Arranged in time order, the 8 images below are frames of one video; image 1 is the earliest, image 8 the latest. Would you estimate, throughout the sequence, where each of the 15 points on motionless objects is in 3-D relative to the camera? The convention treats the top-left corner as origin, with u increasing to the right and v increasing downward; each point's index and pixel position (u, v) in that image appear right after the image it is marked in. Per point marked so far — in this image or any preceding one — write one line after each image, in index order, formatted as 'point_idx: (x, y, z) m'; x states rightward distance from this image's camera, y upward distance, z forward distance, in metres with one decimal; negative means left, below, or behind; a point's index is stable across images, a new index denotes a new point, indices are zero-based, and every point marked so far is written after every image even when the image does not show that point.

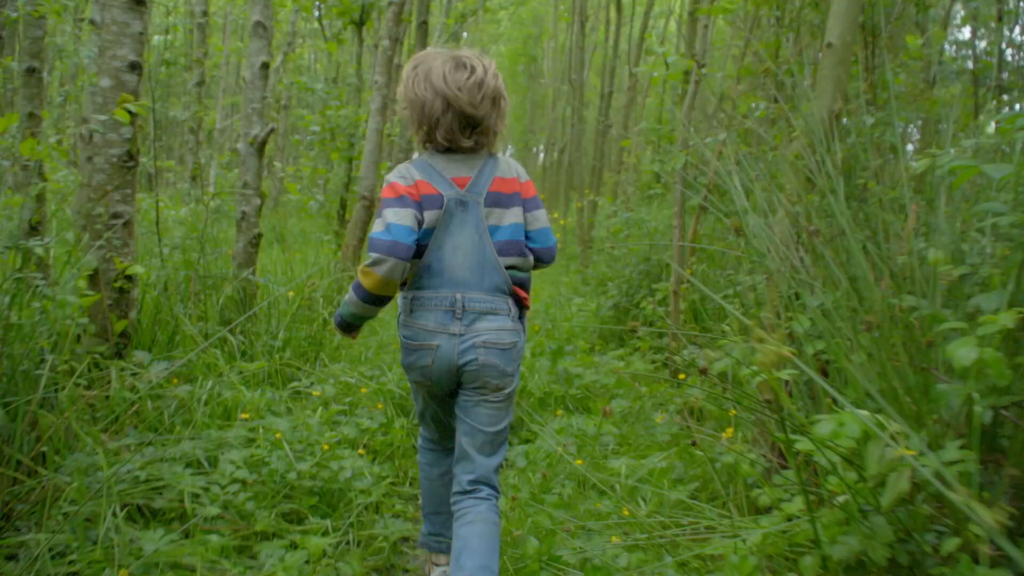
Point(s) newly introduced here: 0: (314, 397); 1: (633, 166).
0: (-1.1, -0.6, +4.5) m
1: (+1.4, +1.4, +9.7) m
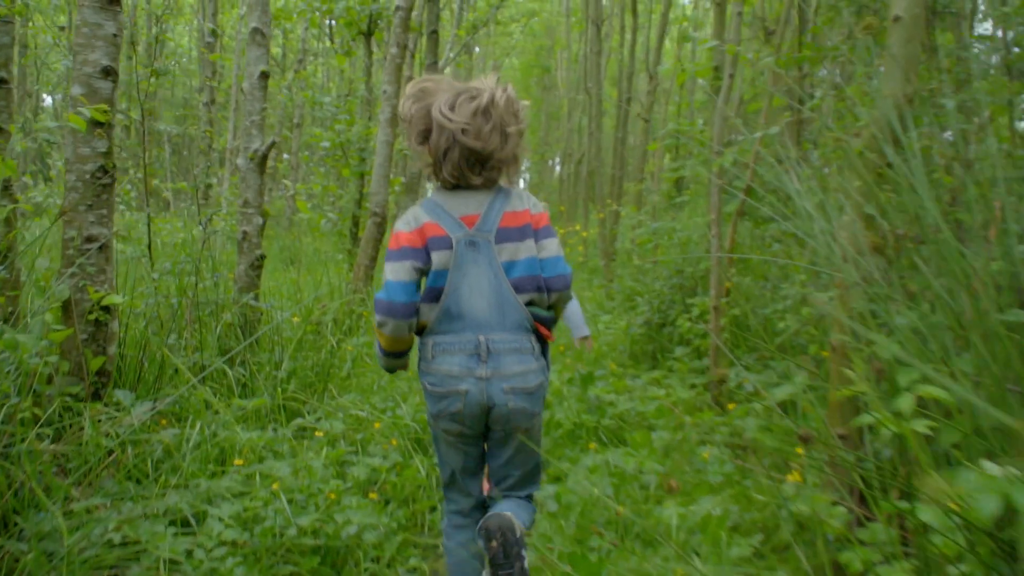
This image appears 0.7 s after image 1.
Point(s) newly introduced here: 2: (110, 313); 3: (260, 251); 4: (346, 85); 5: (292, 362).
0: (-0.9, -0.7, +4.1) m
1: (+1.6, +1.3, +9.2) m
2: (-1.5, -0.1, +3.2) m
3: (-1.6, +0.2, +5.1) m
4: (-2.1, +2.6, +10.6) m
5: (-1.2, -0.4, +4.6) m
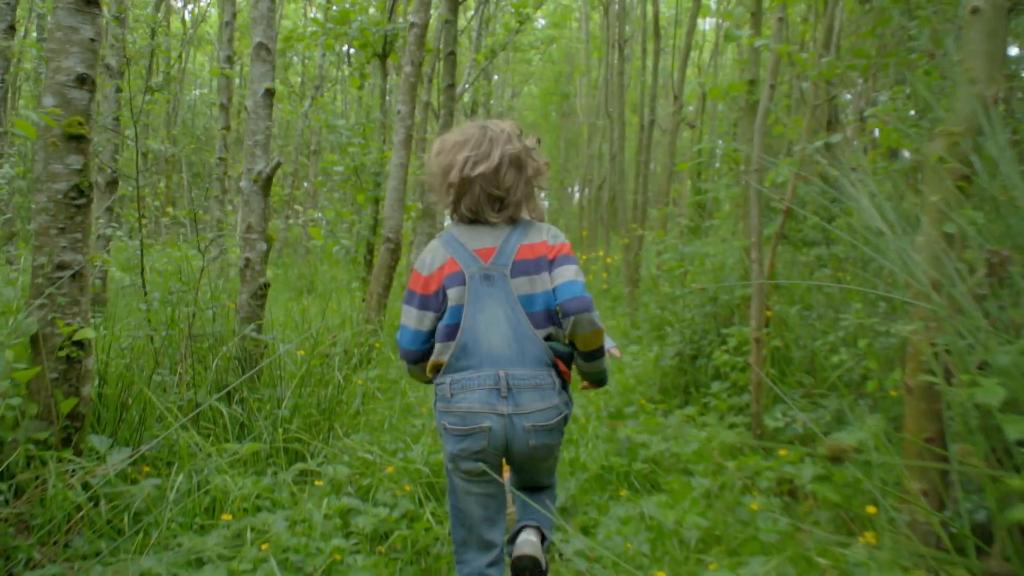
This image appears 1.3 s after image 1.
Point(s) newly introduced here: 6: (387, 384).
0: (-0.8, -0.9, +3.7) m
1: (+1.9, +1.0, +8.9) m
2: (-1.5, -0.2, +2.8) m
3: (-1.4, 0.0, +4.8) m
4: (-1.9, +2.2, +10.3) m
5: (-1.1, -0.6, +4.2) m
6: (-0.8, -0.6, +5.5) m
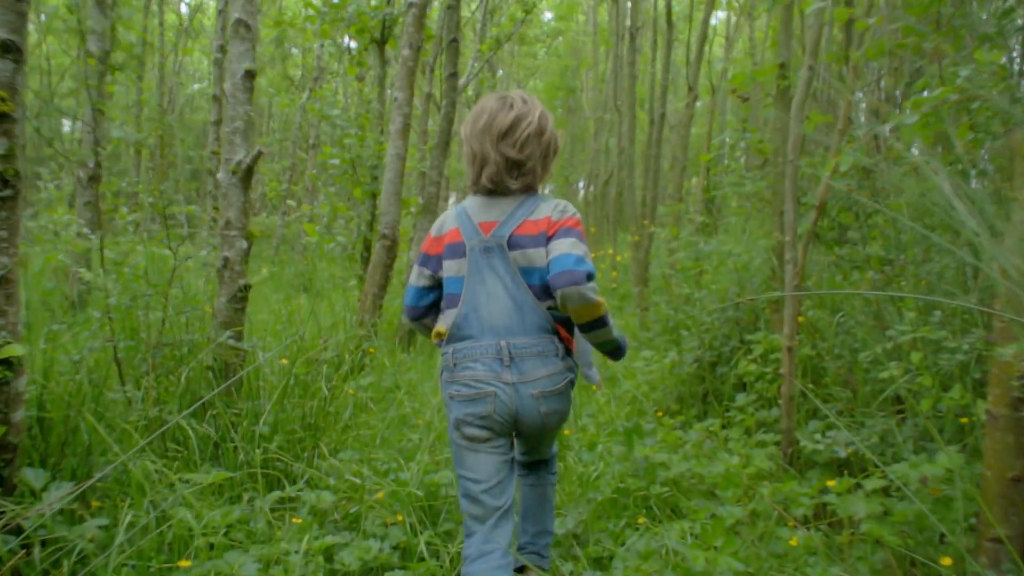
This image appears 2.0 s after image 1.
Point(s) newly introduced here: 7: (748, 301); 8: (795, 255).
0: (-0.8, -0.9, +3.3) m
1: (+1.9, +1.0, +8.4) m
2: (-1.5, -0.2, +2.4) m
3: (-1.4, 0.0, +4.4) m
4: (-1.8, +2.3, +9.9) m
5: (-1.1, -0.6, +3.8) m
6: (-0.8, -0.6, +5.1) m
7: (+1.4, -0.1, +5.0) m
8: (+1.4, +0.2, +4.1) m
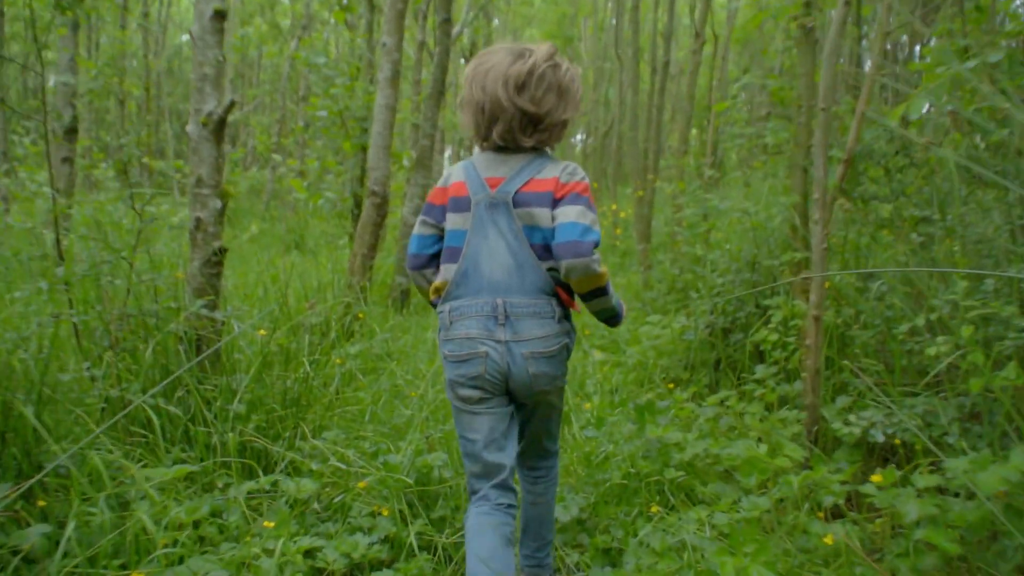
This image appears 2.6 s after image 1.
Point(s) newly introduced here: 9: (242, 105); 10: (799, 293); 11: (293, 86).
0: (-0.8, -0.8, +3.0) m
1: (+1.9, +1.4, +8.0) m
2: (-1.4, -0.2, +2.1) m
3: (-1.4, +0.2, +4.0) m
4: (-1.9, +2.7, +9.4) m
5: (-1.1, -0.4, +3.5) m
6: (-0.8, -0.4, +4.8) m
7: (+1.4, +0.1, +4.6) m
8: (+1.4, +0.3, +3.8) m
9: (-5.8, +3.9, +17.7) m
10: (+1.5, 0.0, +4.2) m
11: (-4.0, +3.7, +15.0) m
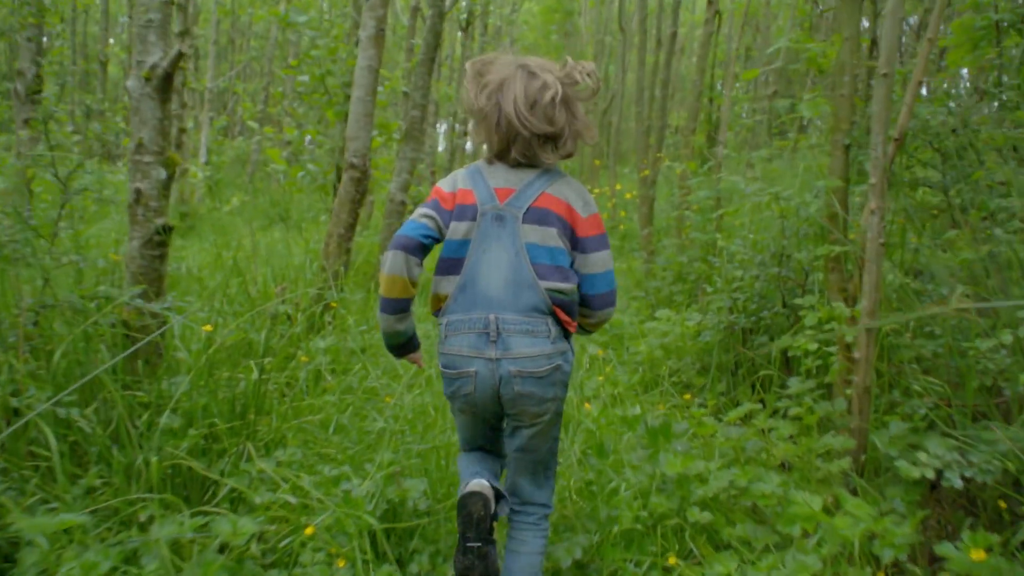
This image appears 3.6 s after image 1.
0: (-0.9, -0.7, +2.4) m
1: (+1.8, +1.5, +7.4) m
2: (-1.5, -0.1, +1.5) m
3: (-1.4, +0.3, +3.4) m
4: (-1.9, +3.0, +8.7) m
5: (-1.1, -0.4, +2.9) m
6: (-0.9, -0.4, +4.2) m
7: (+1.4, +0.2, +4.0) m
8: (+1.4, +0.3, +3.2) m
9: (-5.8, +4.5, +17.0) m
10: (+1.4, 0.0, +3.6) m
11: (-4.0, +4.1, +14.3) m
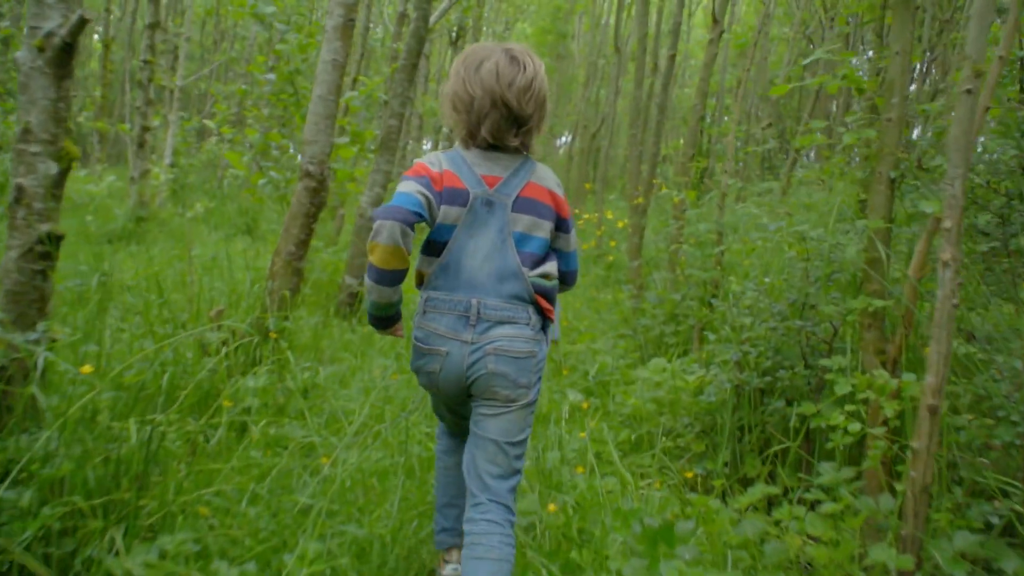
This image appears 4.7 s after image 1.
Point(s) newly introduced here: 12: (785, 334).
0: (-1.0, -0.8, +1.7) m
1: (+1.7, +1.1, +6.8) m
2: (-1.5, -0.2, +0.8) m
3: (-1.5, +0.2, +2.7) m
4: (-2.0, +2.8, +8.1) m
5: (-1.2, -0.5, +2.2) m
6: (-1.0, -0.5, +3.5) m
7: (+1.3, -0.1, +3.4) m
8: (+1.3, +0.1, +2.6) m
9: (-6.0, +4.3, +16.3) m
10: (+1.3, -0.2, +3.0) m
11: (-4.2, +3.9, +13.6) m
12: (+1.2, -0.2, +3.5) m
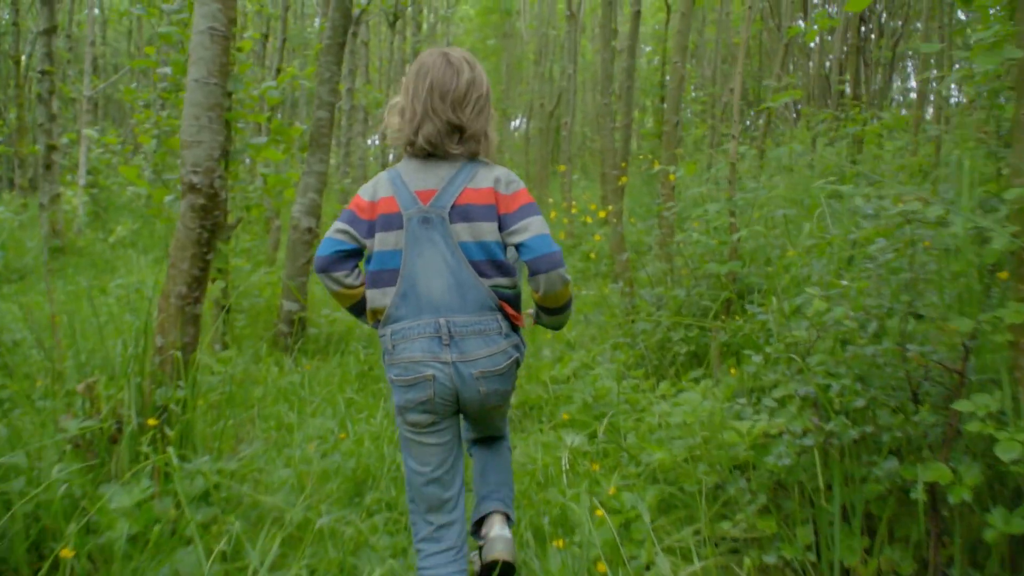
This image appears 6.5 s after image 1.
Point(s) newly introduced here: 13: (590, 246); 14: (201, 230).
0: (-0.9, -1.1, +0.6) m
1: (+1.4, +1.2, +5.8) m
2: (-1.5, -0.5, -0.4) m
3: (-1.6, -0.1, +1.5) m
4: (-2.5, +2.5, +6.9) m
5: (-1.2, -0.7, +1.1) m
6: (-1.0, -0.7, +2.4) m
7: (+1.2, -0.1, +2.4) m
8: (+1.3, +0.1, +1.5) m
9: (-7.0, +3.7, +14.8) m
10: (+1.3, -0.3, +2.0) m
11: (-5.0, +3.5, +12.3) m
12: (+1.1, -0.2, +2.4) m
13: (+0.8, +0.4, +8.1) m
14: (-1.2, +0.2, +3.3) m
